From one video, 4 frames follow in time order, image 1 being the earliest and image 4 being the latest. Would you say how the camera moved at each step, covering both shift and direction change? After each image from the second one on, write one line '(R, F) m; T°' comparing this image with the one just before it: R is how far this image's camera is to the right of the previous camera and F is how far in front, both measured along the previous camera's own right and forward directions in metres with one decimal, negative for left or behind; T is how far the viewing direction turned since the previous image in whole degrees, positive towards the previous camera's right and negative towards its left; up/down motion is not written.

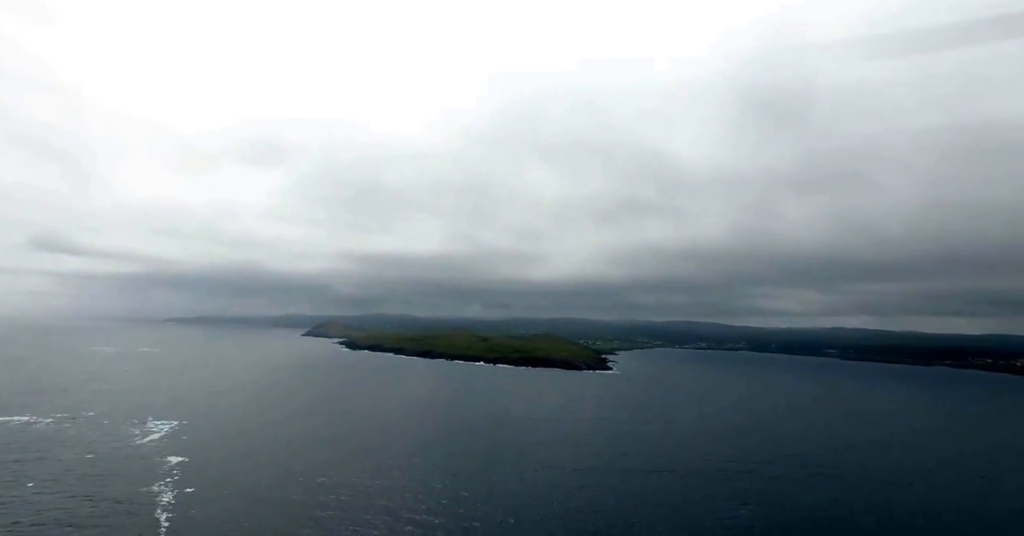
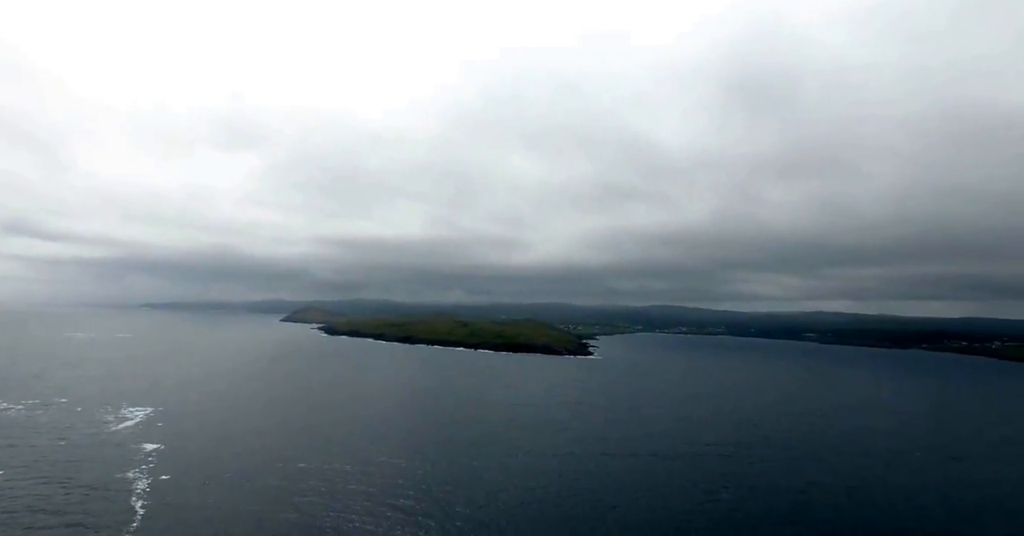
(+2.5, +3.2) m; -11°
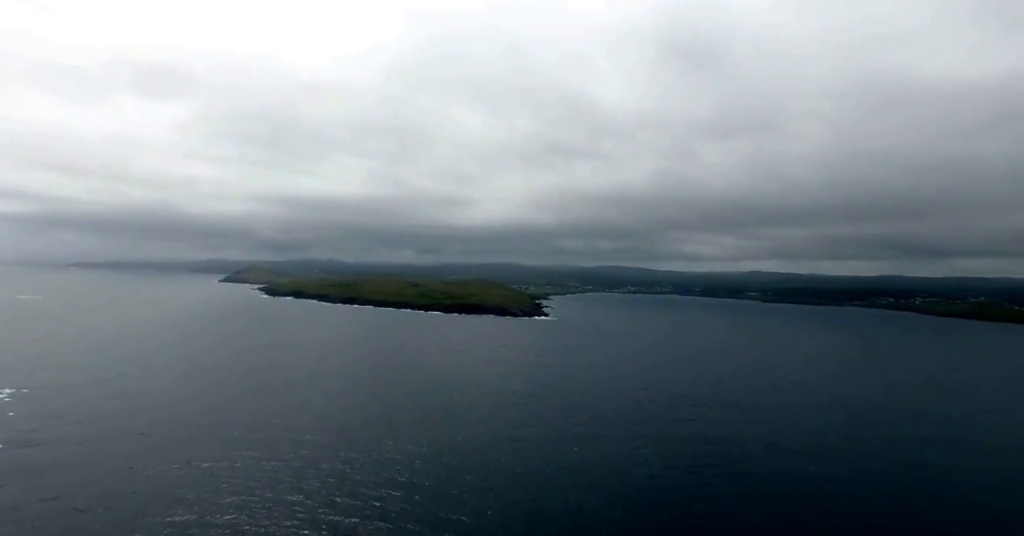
(-0.3, +3.4) m; +5°
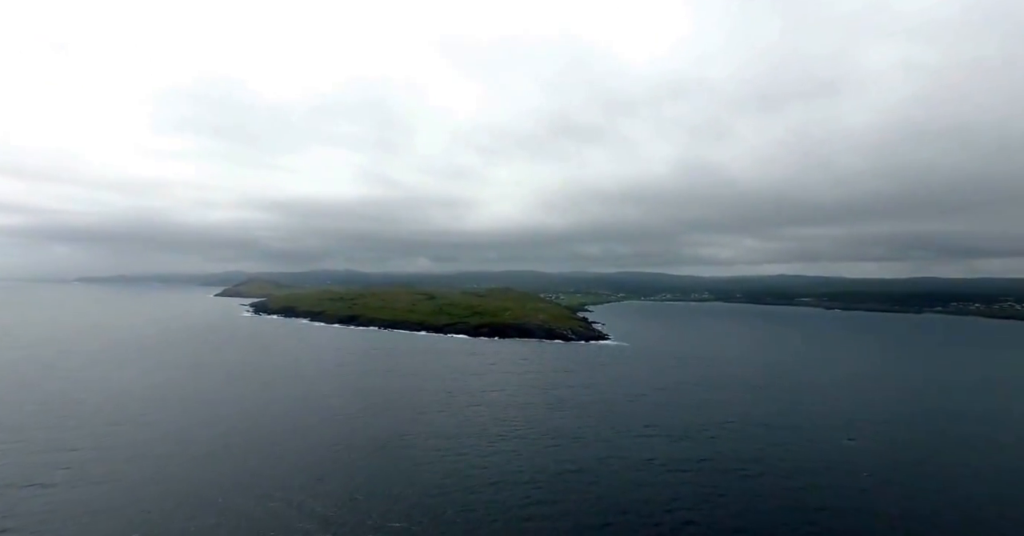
(-3.3, +15.8) m; -1°
